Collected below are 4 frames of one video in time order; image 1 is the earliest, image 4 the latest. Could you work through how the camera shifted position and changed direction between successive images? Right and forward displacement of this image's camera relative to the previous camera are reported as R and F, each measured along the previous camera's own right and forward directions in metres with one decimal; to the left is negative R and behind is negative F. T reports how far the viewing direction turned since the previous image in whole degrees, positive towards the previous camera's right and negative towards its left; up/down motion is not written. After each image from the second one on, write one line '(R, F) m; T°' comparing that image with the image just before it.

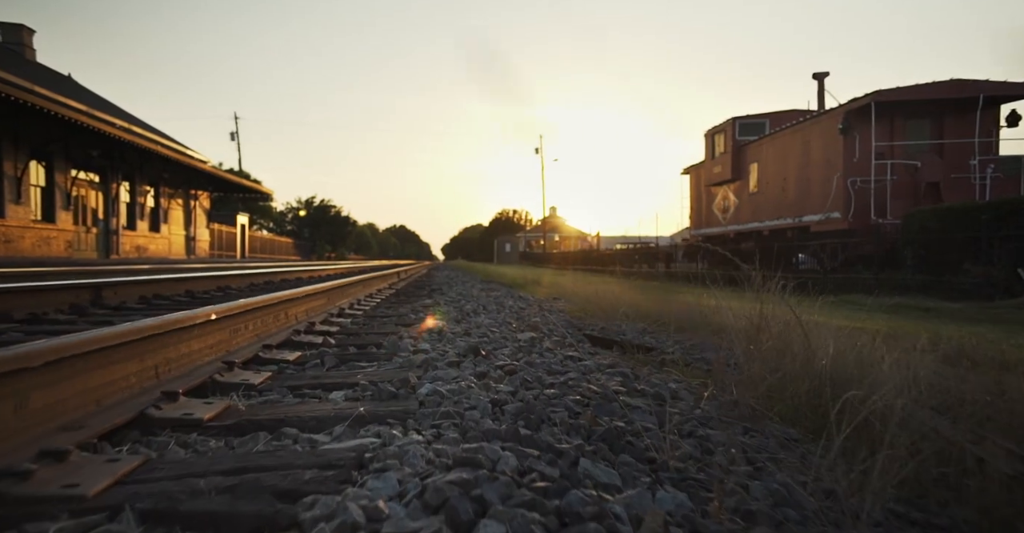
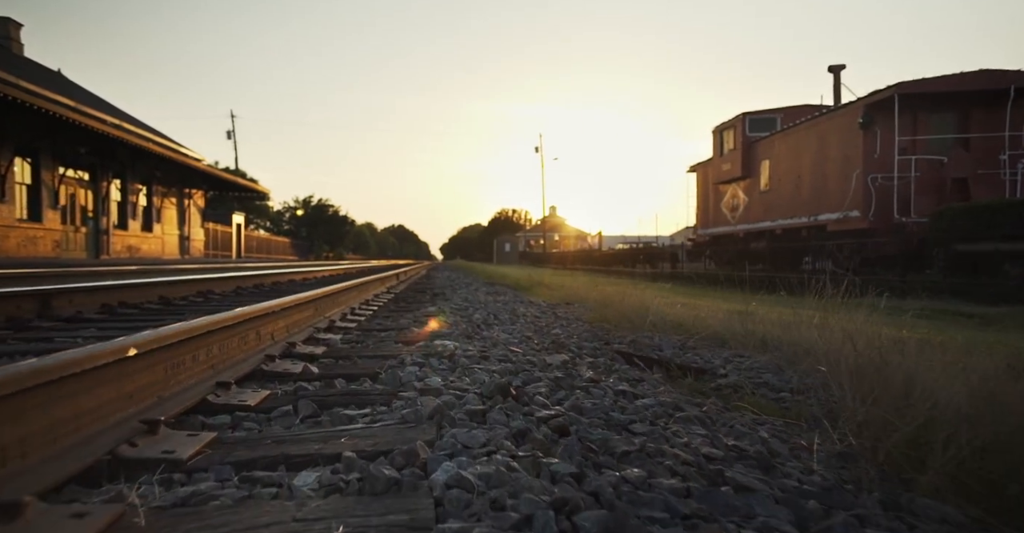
(-0.2, +0.9) m; 0°
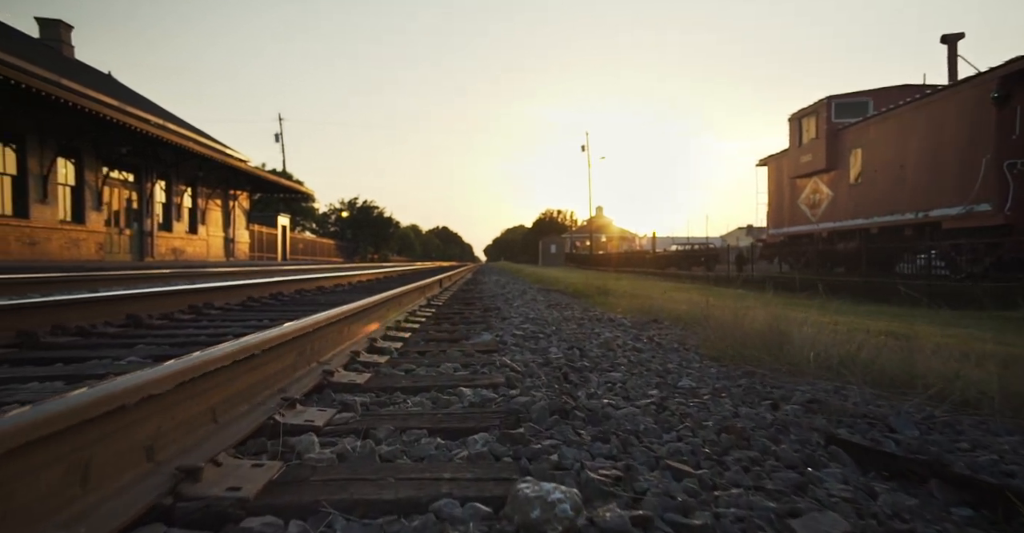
(-0.4, +2.3) m; -4°
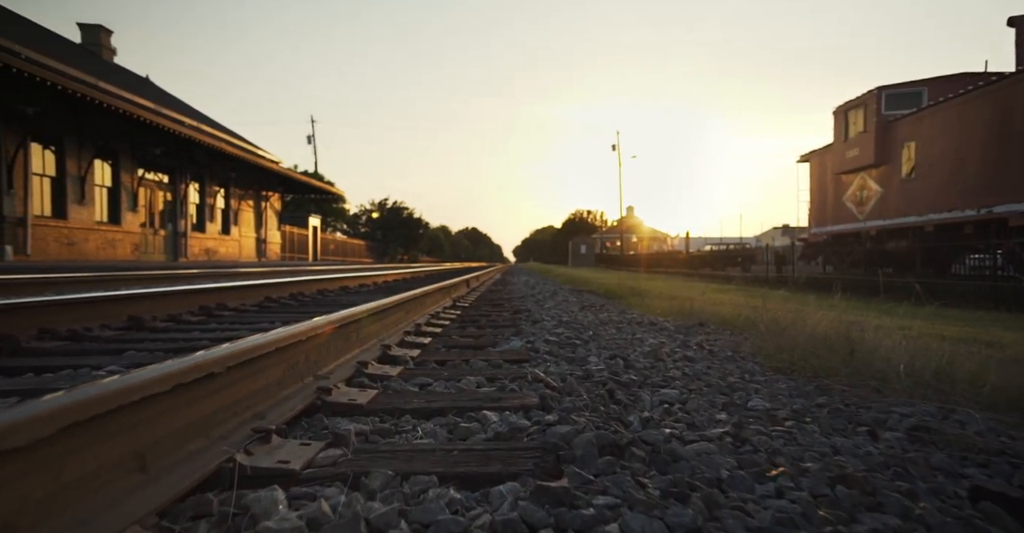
(0.0, +0.7) m; -3°
